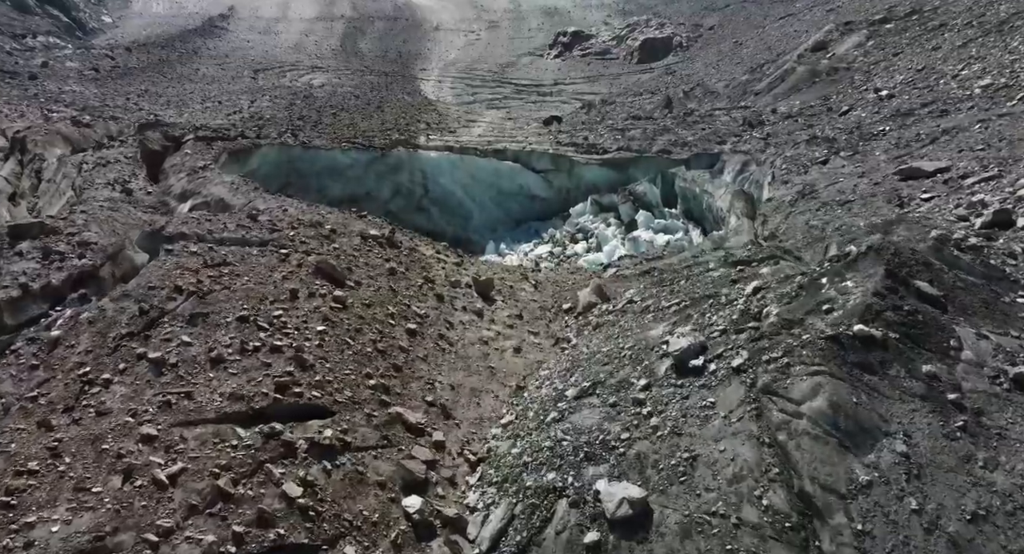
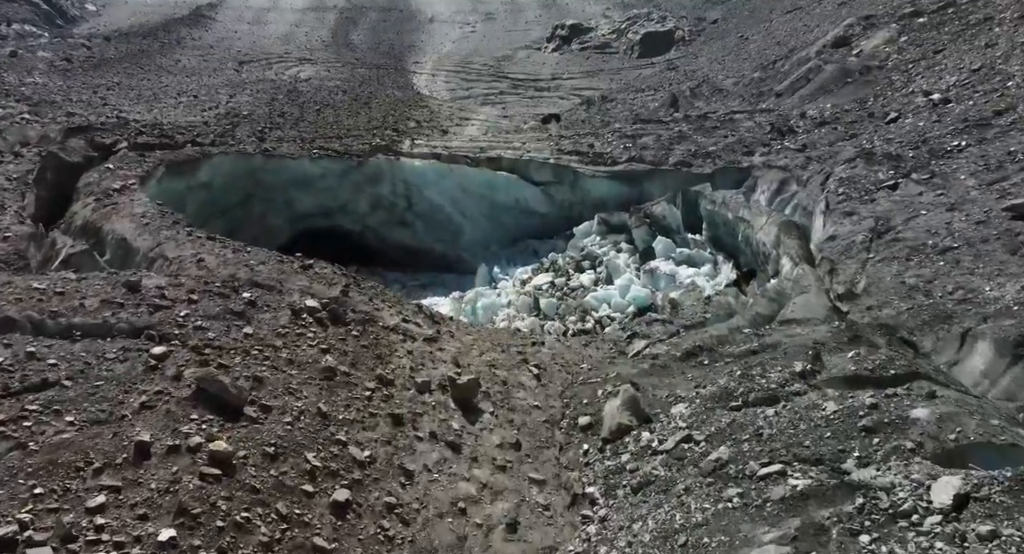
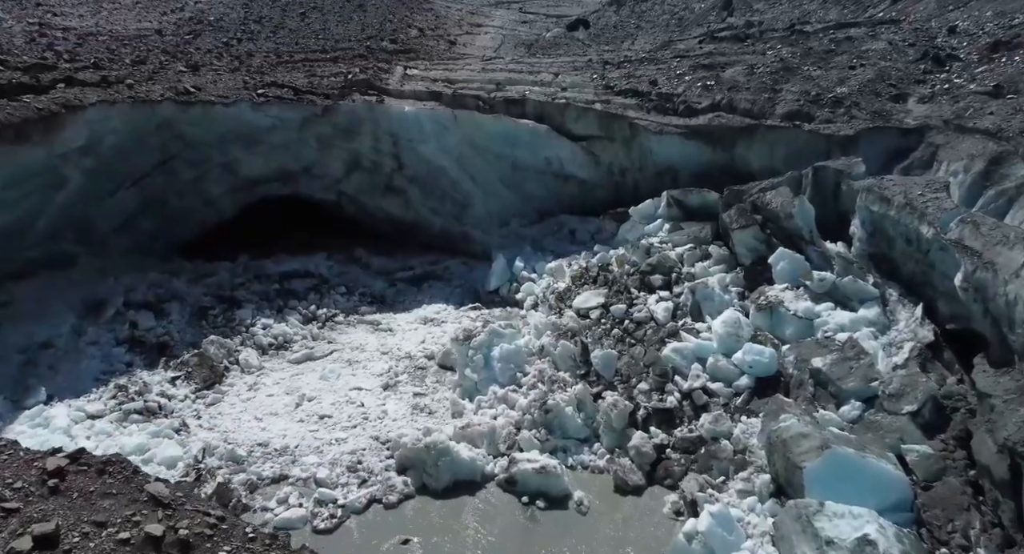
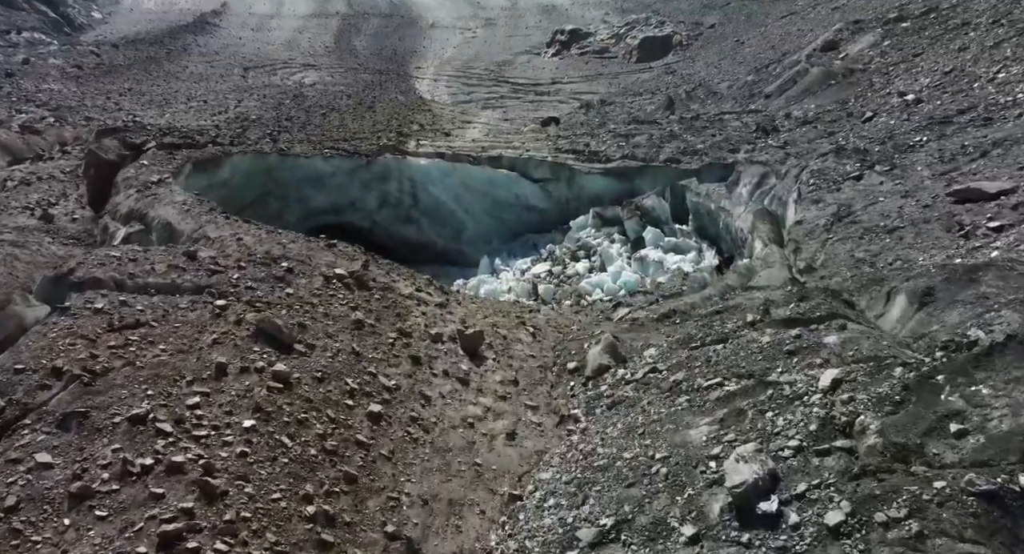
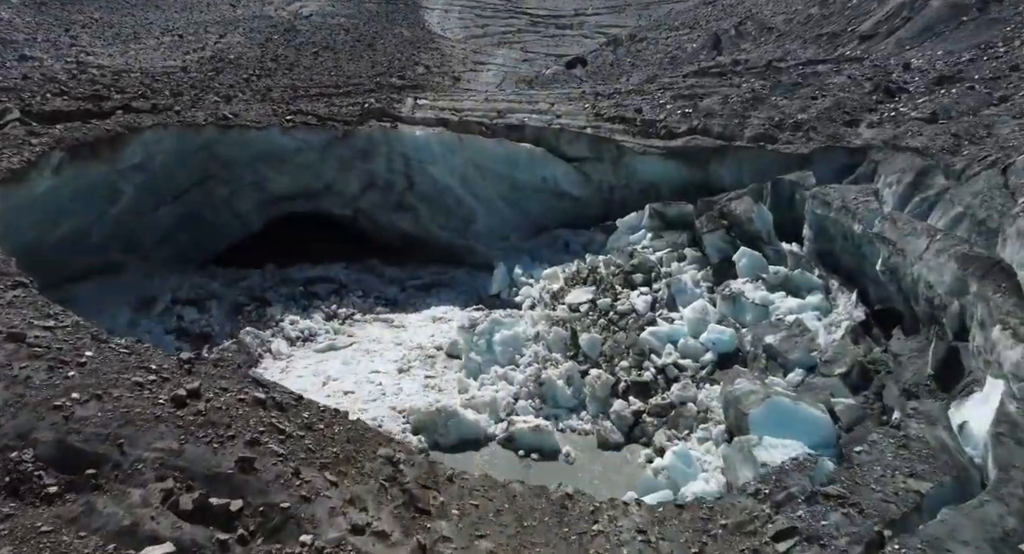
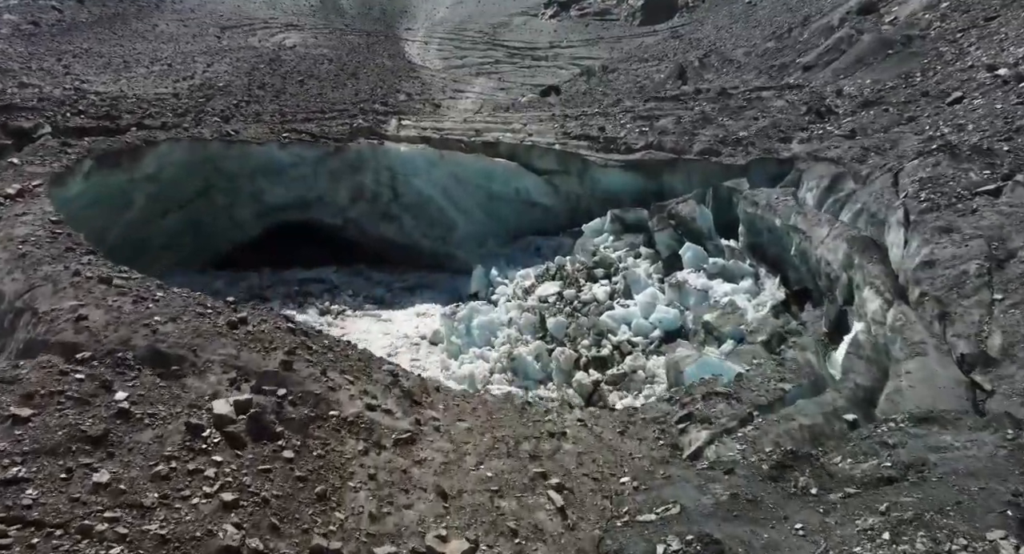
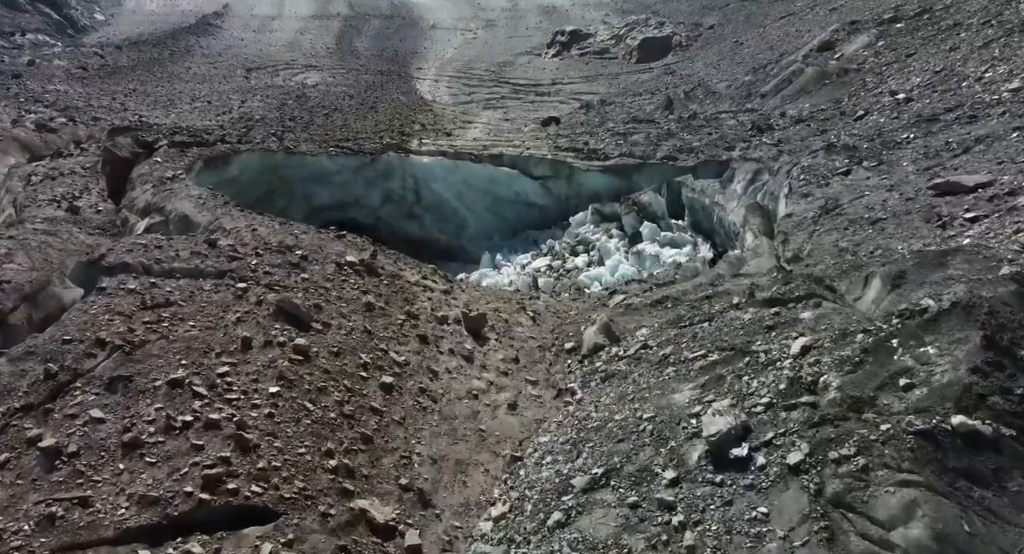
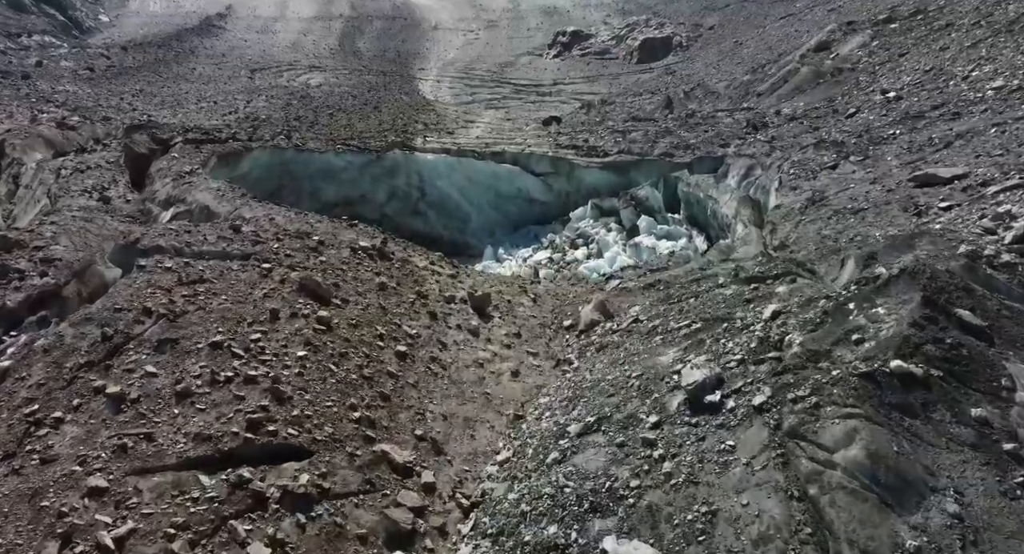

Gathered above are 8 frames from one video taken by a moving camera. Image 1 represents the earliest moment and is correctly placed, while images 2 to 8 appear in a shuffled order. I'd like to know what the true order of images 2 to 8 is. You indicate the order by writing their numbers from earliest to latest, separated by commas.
8, 7, 4, 2, 6, 5, 3
